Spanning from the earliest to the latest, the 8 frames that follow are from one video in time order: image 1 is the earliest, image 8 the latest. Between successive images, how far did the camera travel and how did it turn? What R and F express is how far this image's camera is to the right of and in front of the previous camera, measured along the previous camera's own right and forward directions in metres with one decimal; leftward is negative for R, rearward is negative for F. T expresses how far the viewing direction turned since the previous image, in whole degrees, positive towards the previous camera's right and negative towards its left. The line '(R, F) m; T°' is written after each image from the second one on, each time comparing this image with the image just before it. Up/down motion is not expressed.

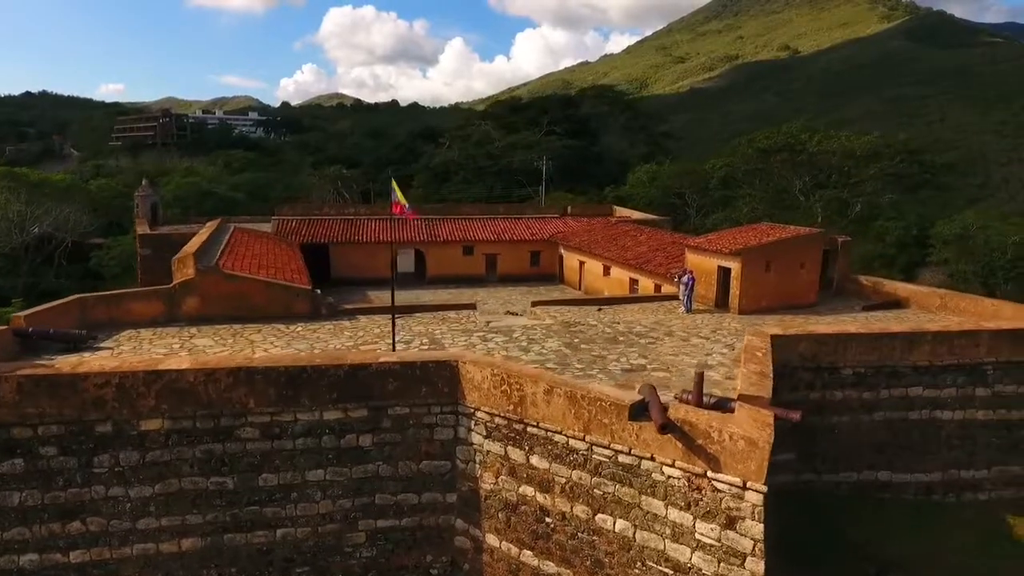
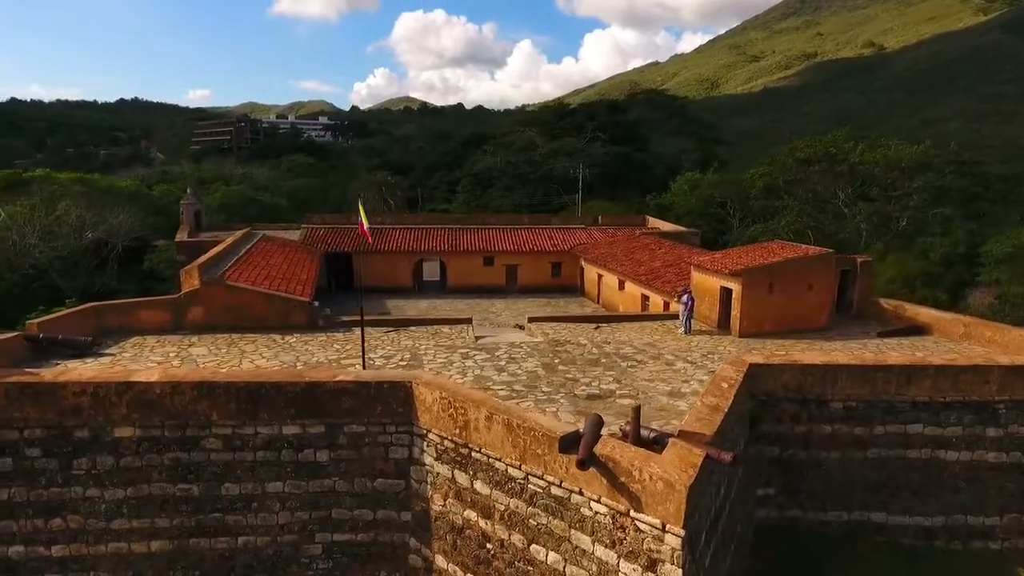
(+1.4, 0.0) m; -6°
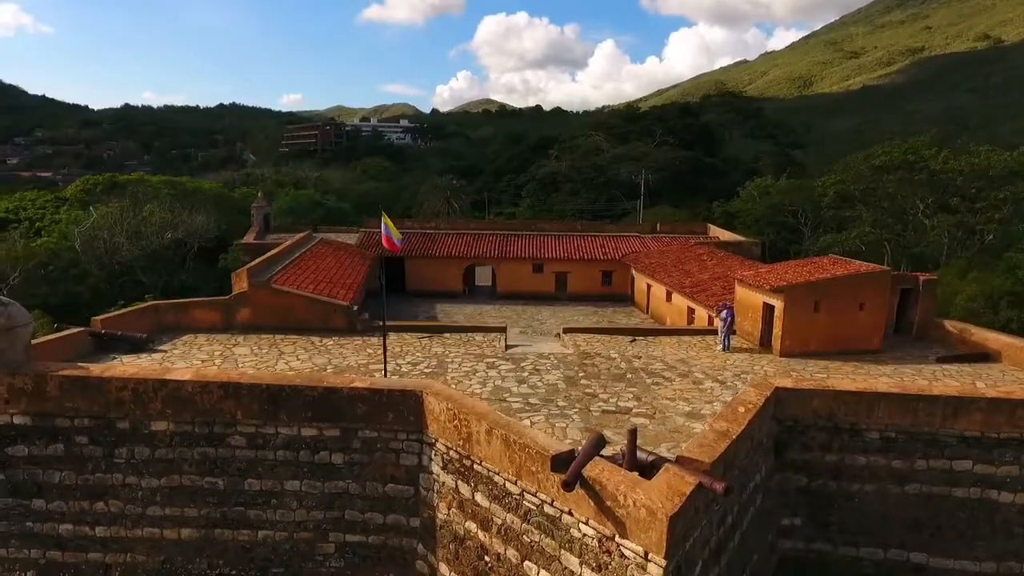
(+0.8, 0.0) m; -7°
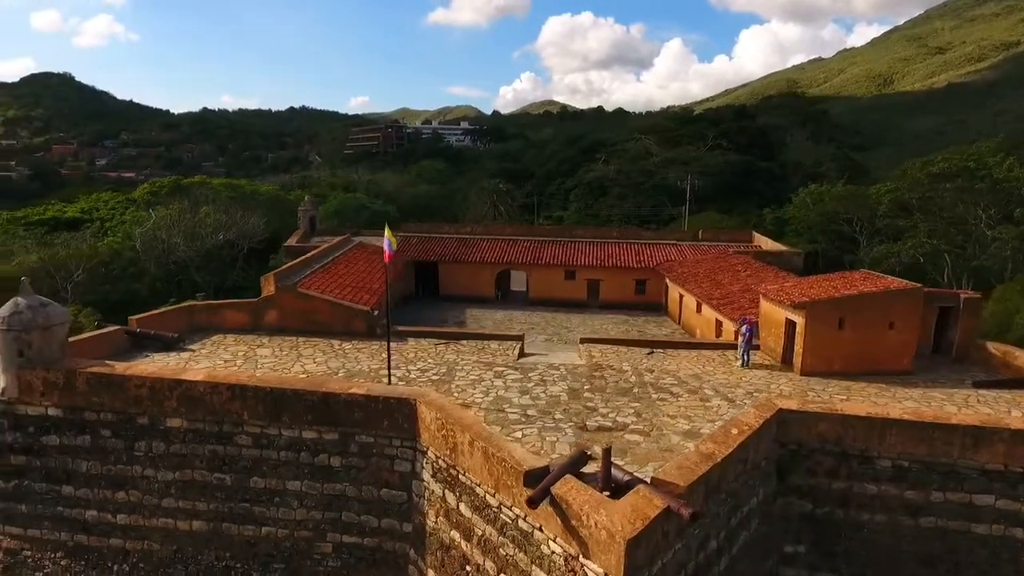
(+0.9, 0.0) m; -5°
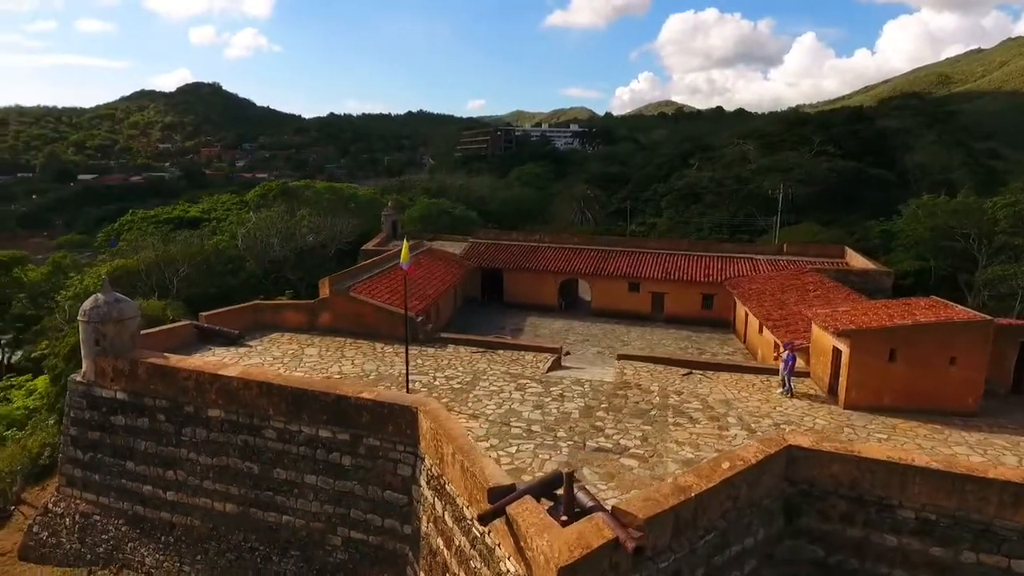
(+1.5, 0.0) m; -10°
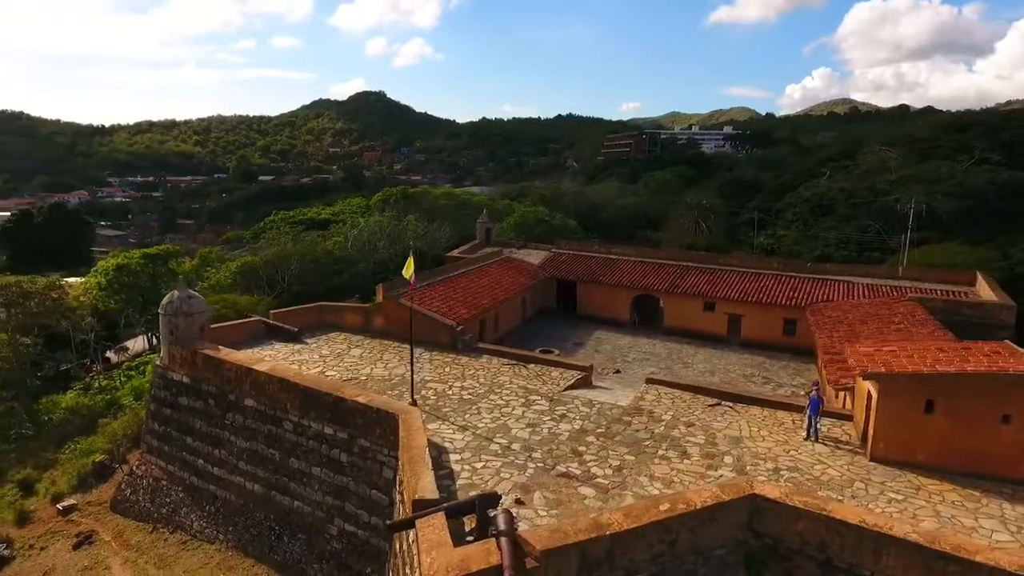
(+2.4, +0.1) m; -13°
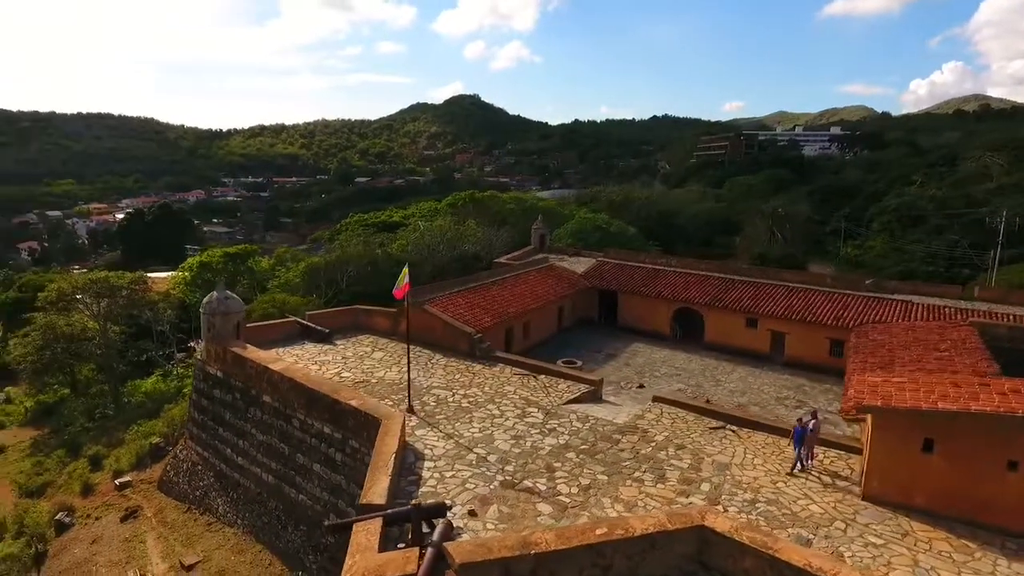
(+1.7, -0.1) m; -8°
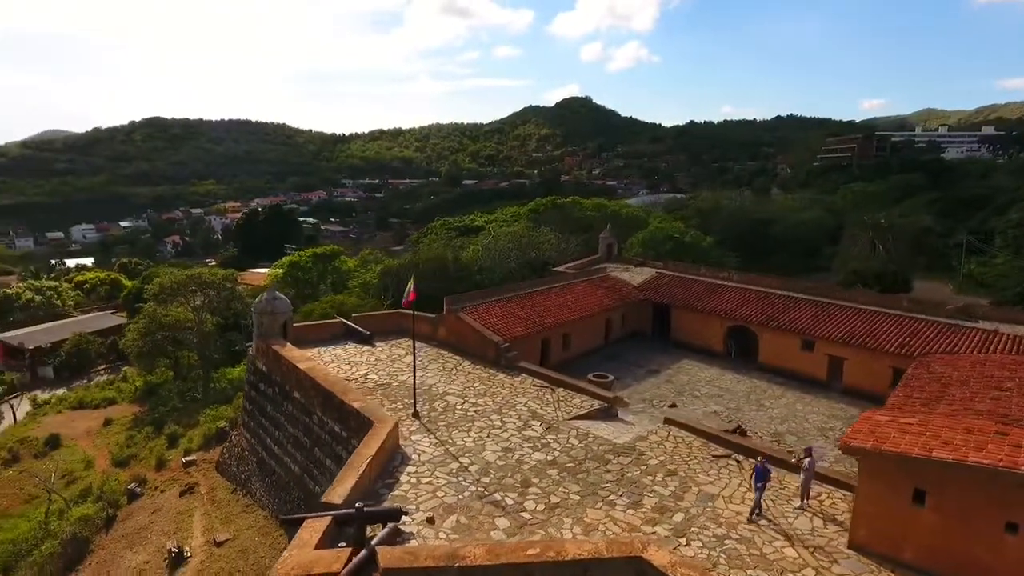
(+1.9, 0.0) m; -10°
